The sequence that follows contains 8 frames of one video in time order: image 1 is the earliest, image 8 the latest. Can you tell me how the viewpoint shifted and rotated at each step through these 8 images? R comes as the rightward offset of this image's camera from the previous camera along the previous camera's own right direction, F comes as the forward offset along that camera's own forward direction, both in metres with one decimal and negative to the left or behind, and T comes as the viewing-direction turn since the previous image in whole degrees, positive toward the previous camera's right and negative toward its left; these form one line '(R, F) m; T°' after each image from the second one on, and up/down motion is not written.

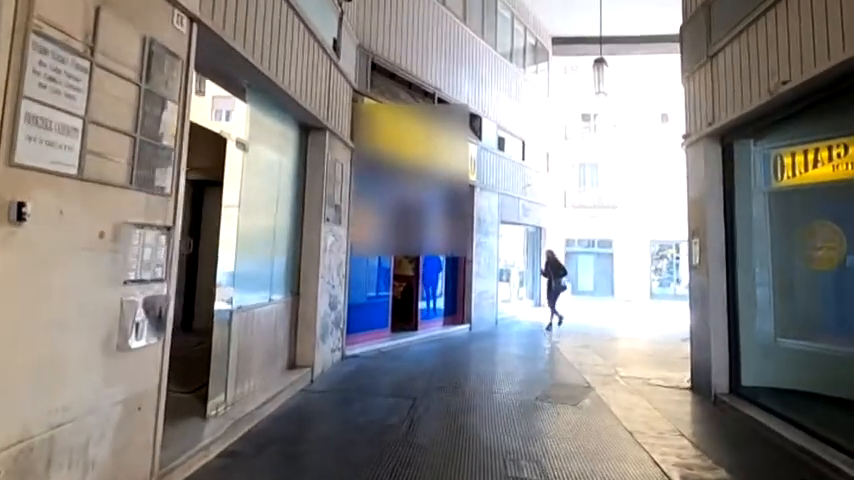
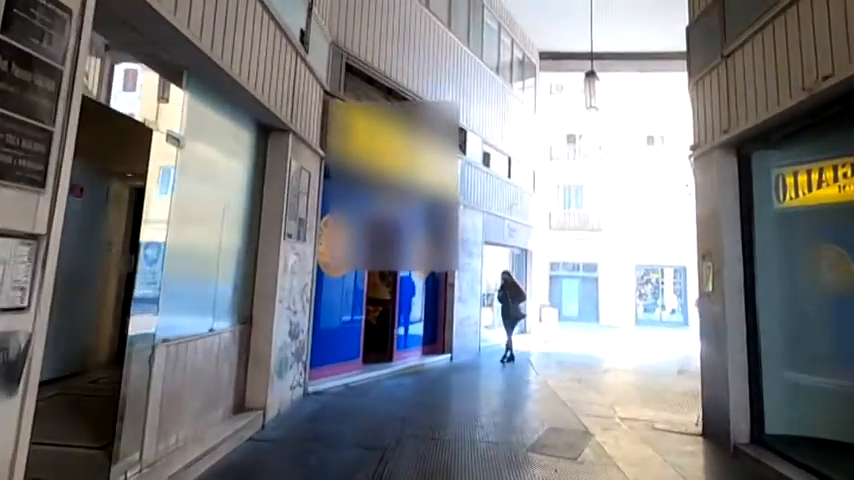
(0.0, +0.7) m; +2°
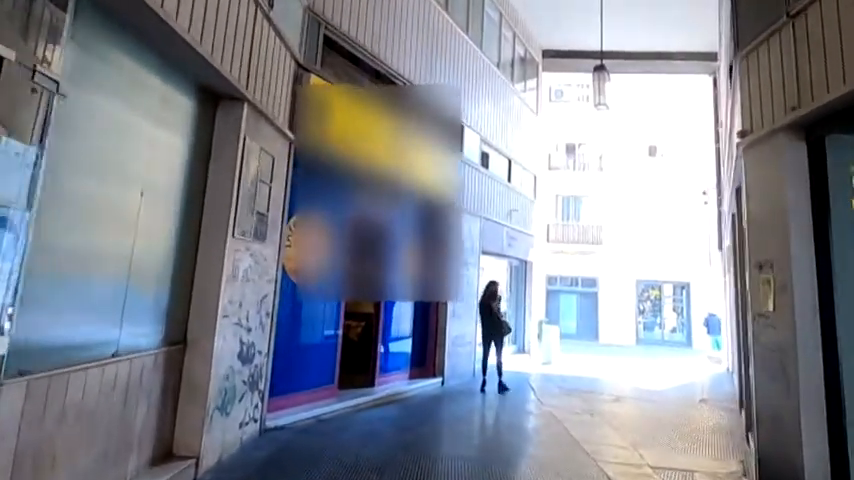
(0.0, +0.9) m; +1°
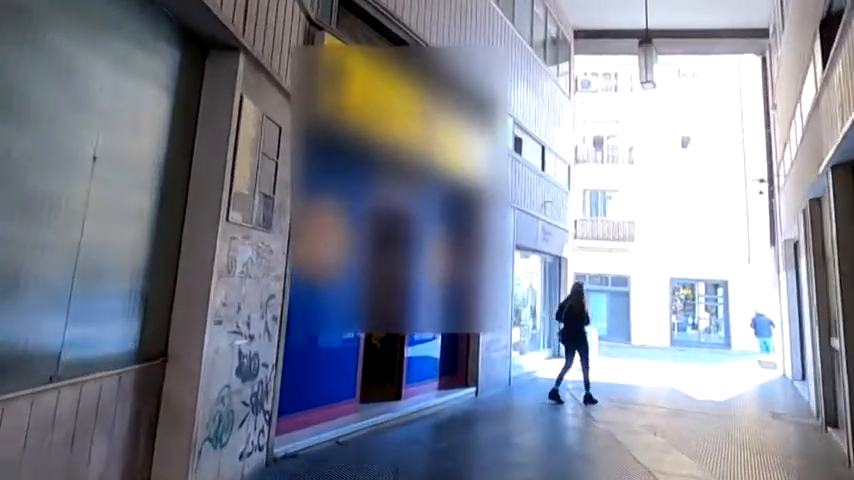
(-0.1, +0.8) m; -2°
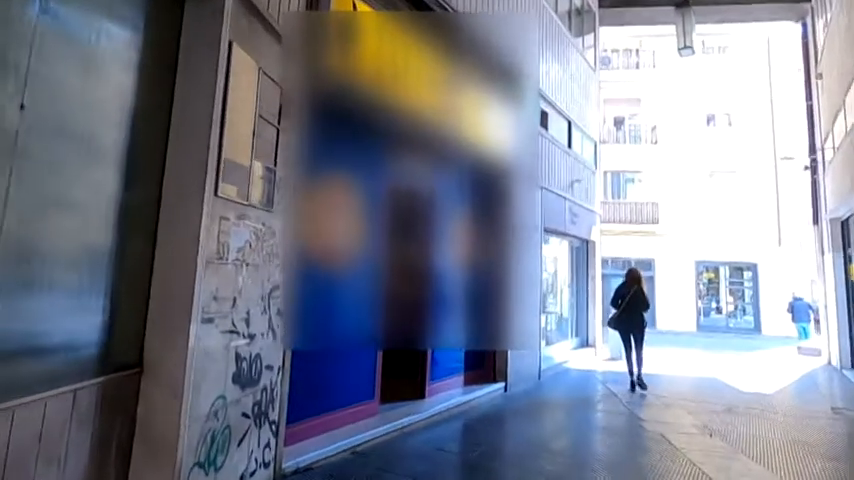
(-0.1, +0.5) m; -1°
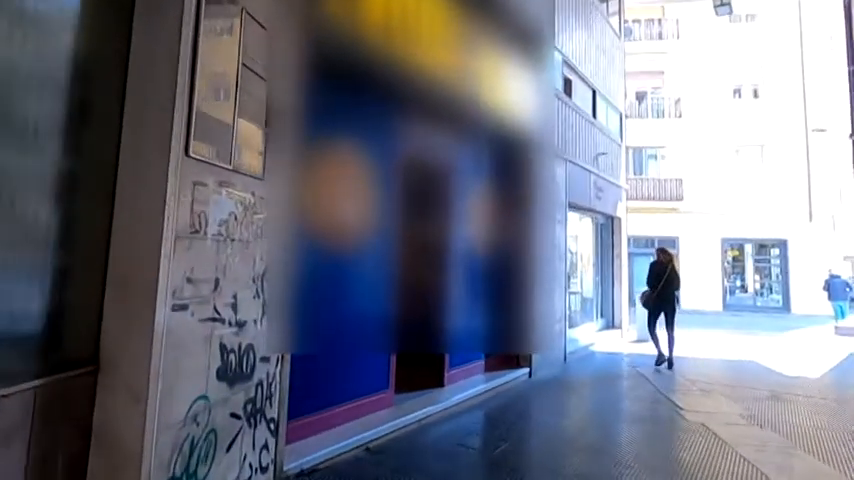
(0.0, +0.4) m; -2°
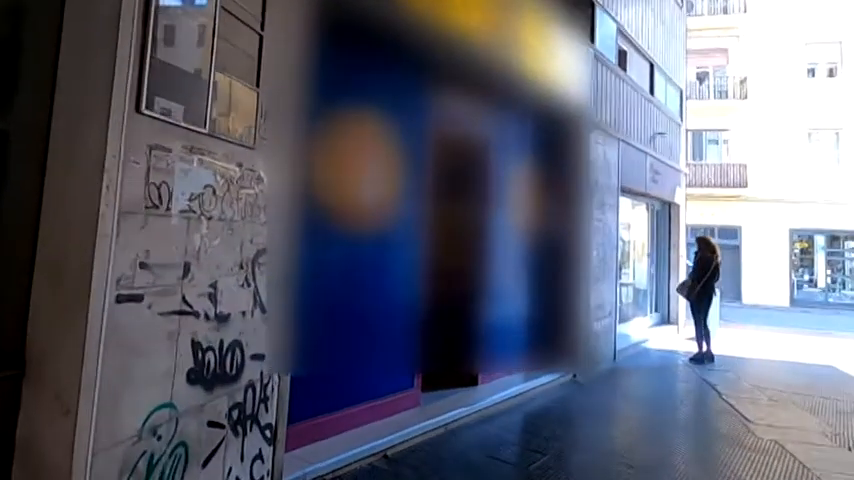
(+0.1, +0.4) m; -5°
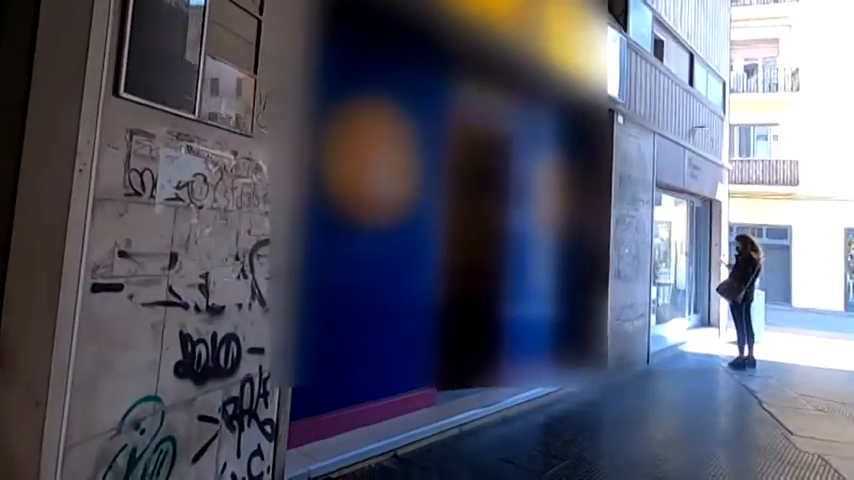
(+0.1, +0.1) m; -4°
